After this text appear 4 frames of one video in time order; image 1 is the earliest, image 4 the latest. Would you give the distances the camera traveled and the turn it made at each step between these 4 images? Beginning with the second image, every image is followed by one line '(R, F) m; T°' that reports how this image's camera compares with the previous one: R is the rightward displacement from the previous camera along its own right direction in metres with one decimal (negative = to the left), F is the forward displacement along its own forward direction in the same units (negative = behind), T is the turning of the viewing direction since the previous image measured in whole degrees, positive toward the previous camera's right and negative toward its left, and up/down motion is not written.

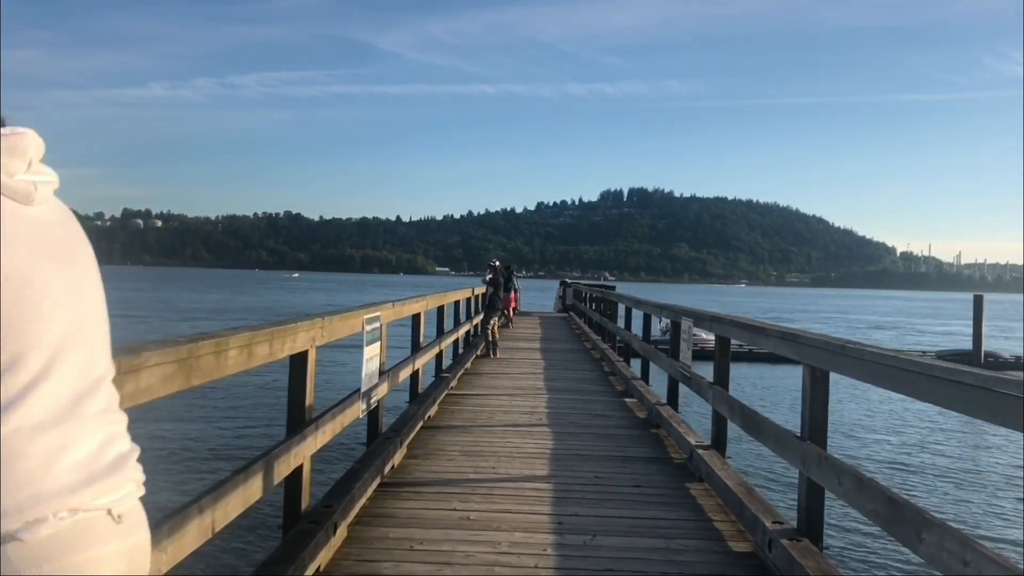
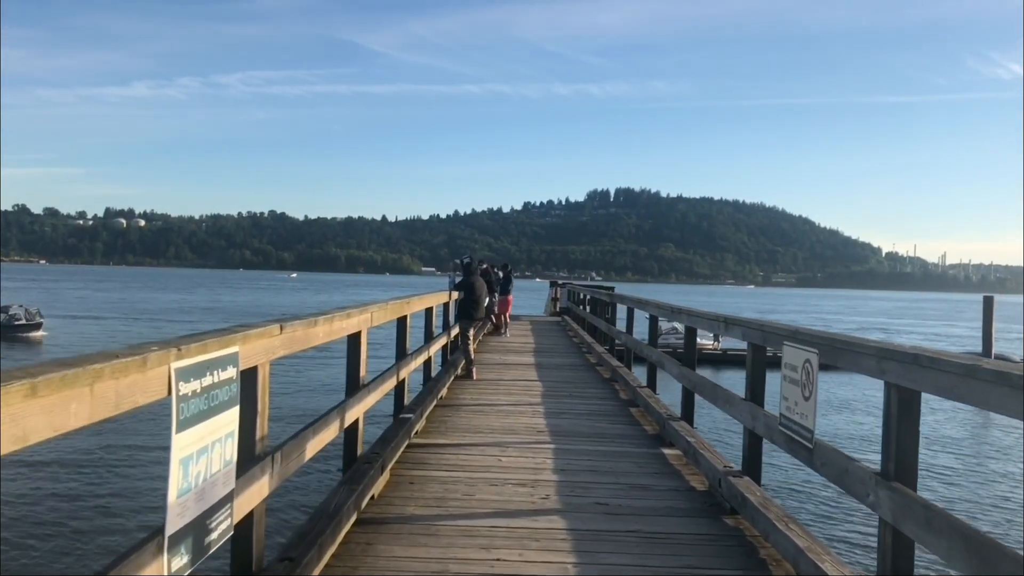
(0.0, +2.5) m; +1°
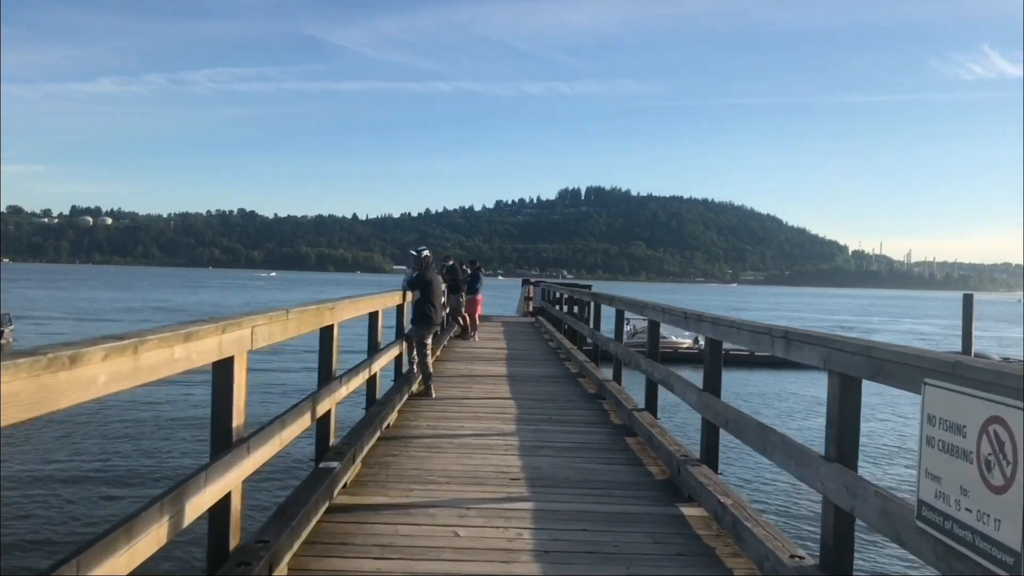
(0.0, +1.6) m; +2°
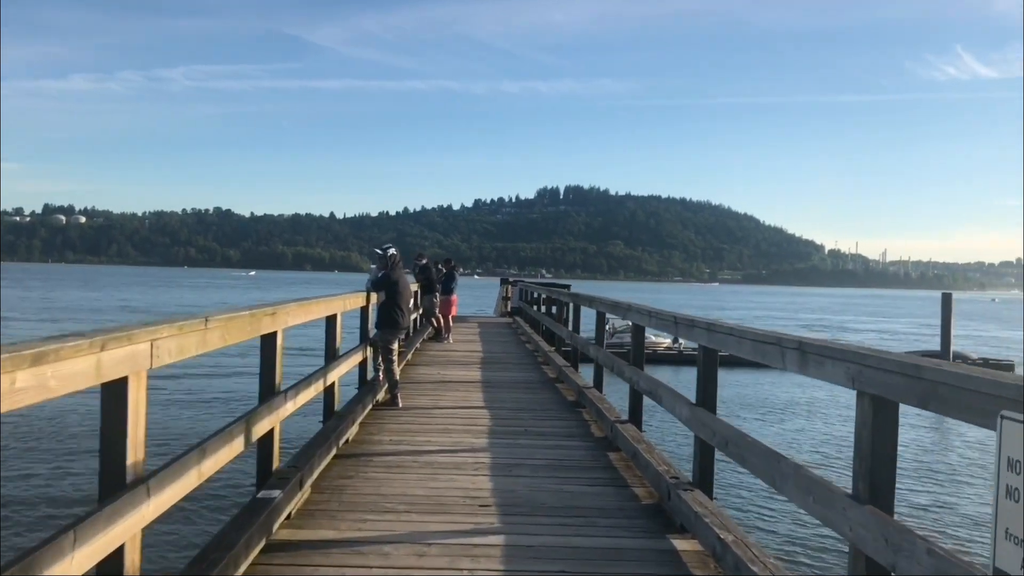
(0.0, +0.5) m; +1°
